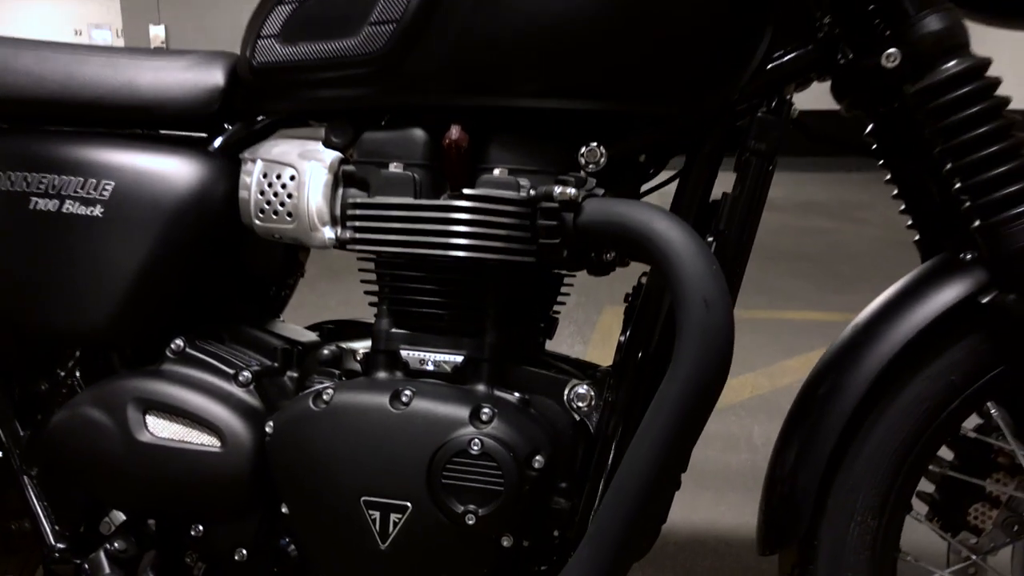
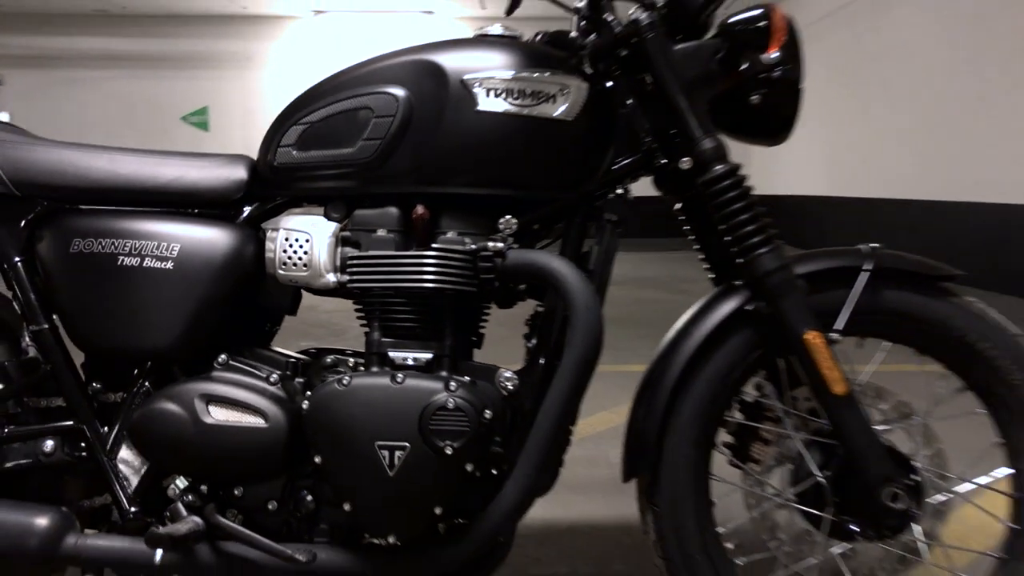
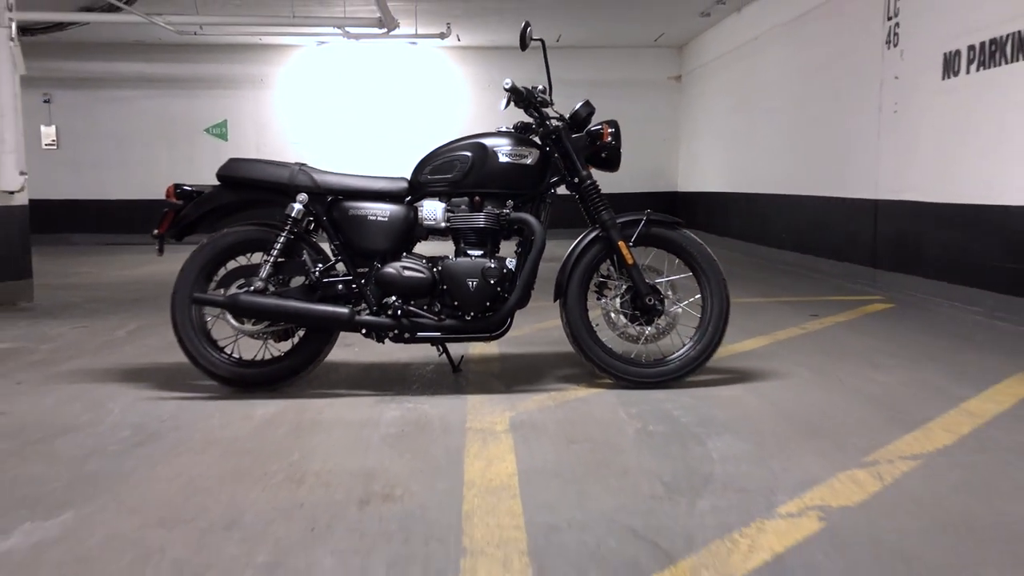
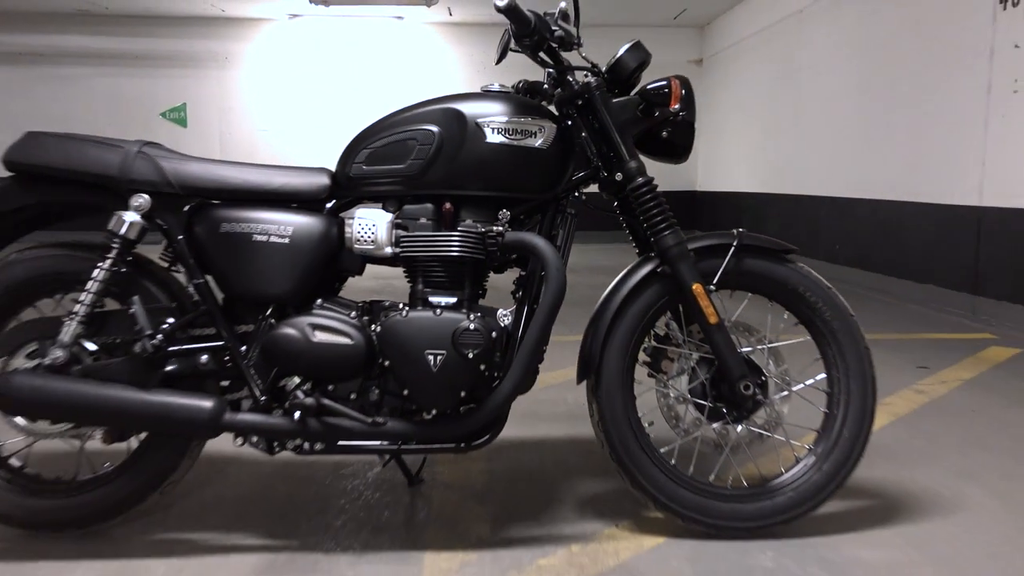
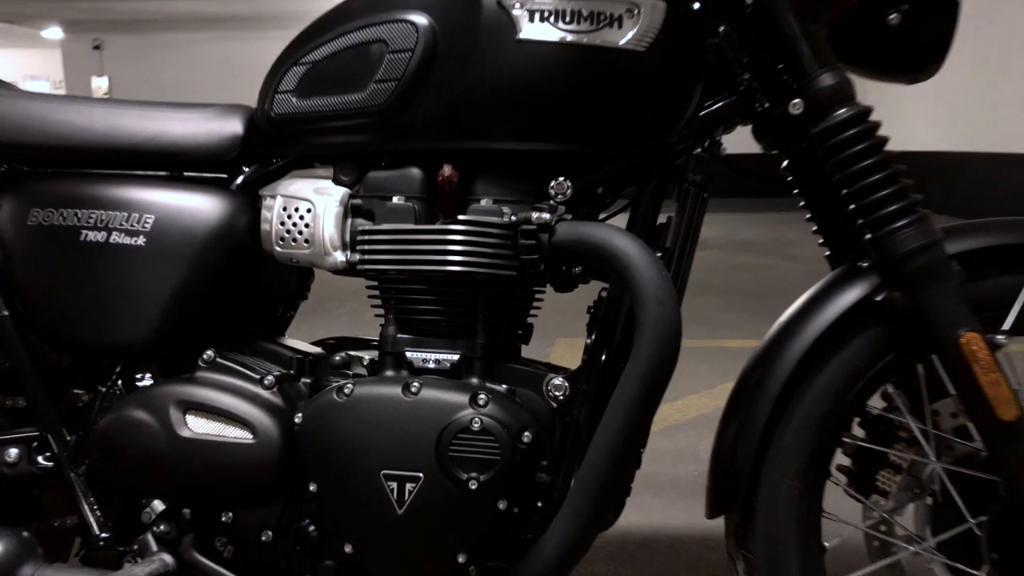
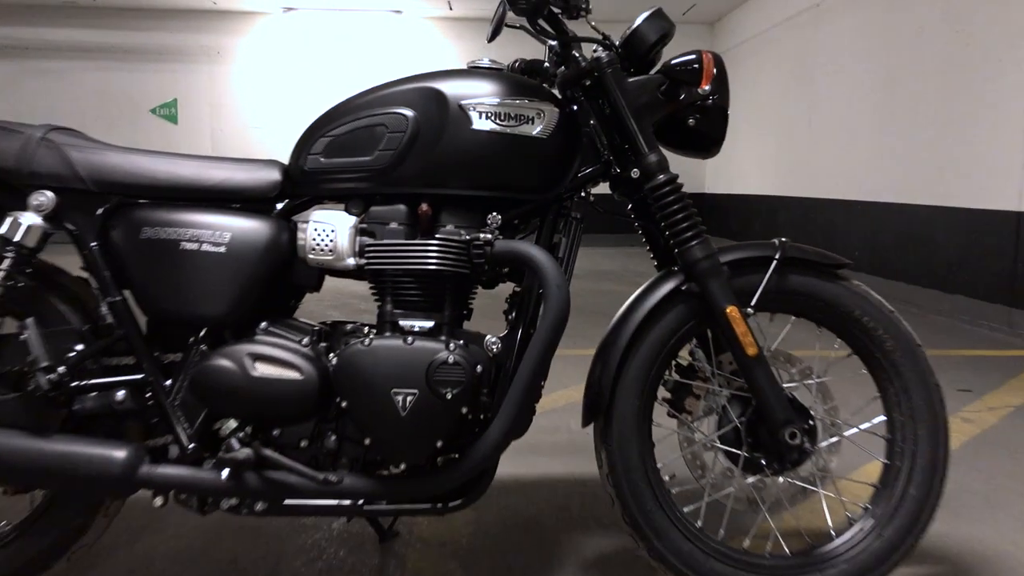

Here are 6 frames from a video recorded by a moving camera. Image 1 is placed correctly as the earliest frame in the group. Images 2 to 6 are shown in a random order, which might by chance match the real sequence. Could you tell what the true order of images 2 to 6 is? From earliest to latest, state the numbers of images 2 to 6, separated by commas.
5, 2, 6, 4, 3
